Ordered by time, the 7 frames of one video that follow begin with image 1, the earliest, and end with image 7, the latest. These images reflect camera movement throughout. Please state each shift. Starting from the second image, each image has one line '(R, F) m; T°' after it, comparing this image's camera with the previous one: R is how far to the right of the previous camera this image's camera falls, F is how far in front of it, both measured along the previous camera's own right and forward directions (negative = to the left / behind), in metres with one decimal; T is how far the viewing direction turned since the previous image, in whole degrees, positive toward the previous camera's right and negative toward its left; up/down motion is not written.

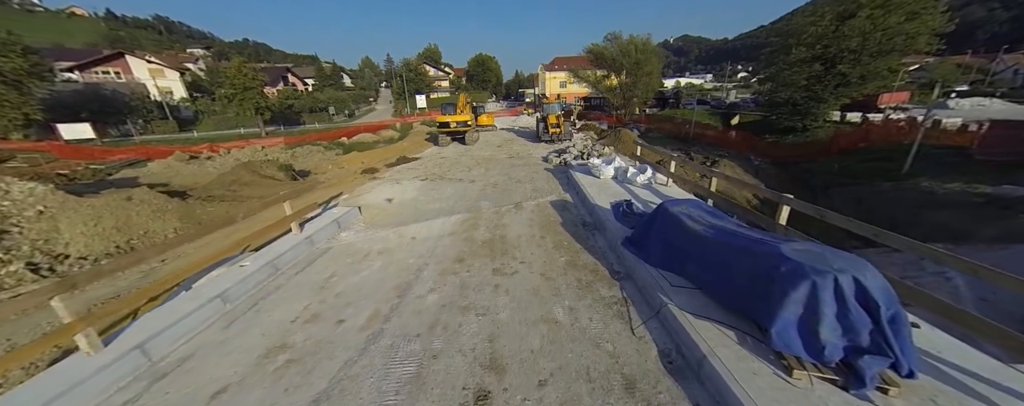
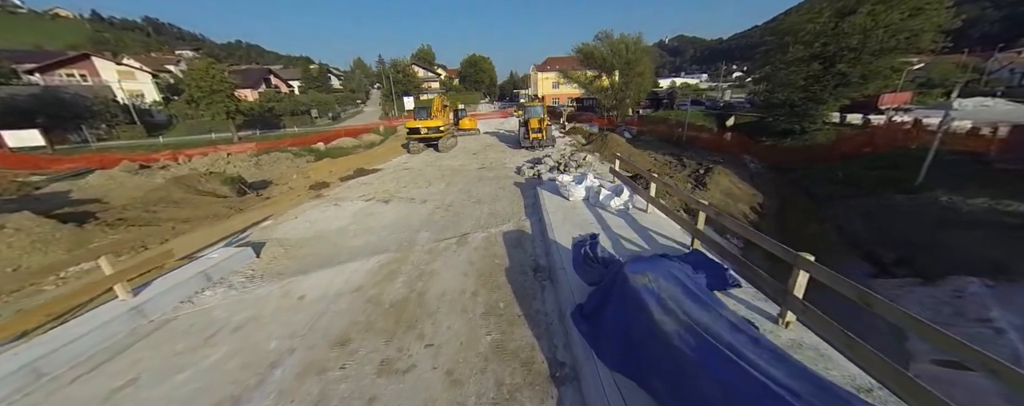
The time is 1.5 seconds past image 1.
(+0.9, +1.1) m; +1°
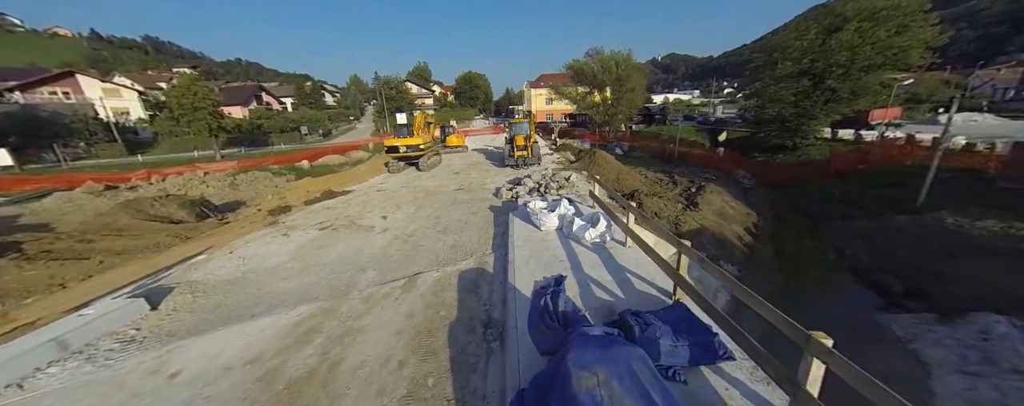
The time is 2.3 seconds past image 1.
(+0.6, +0.6) m; +1°
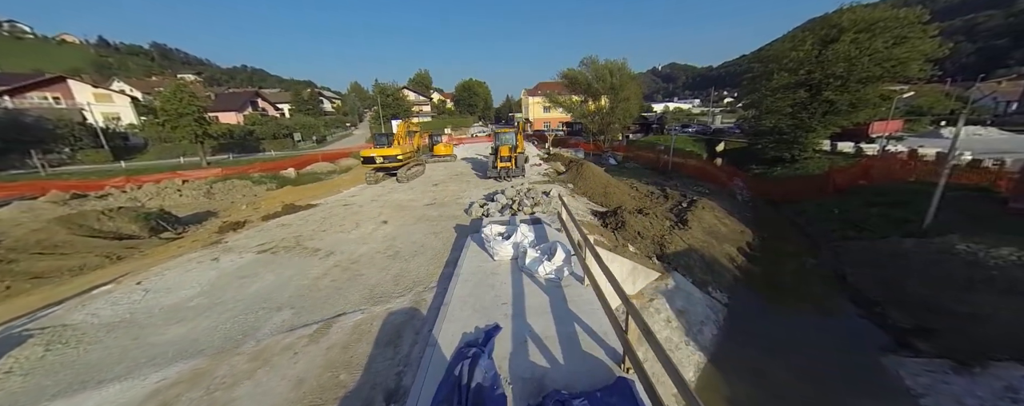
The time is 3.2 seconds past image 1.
(+0.8, +0.6) m; 0°
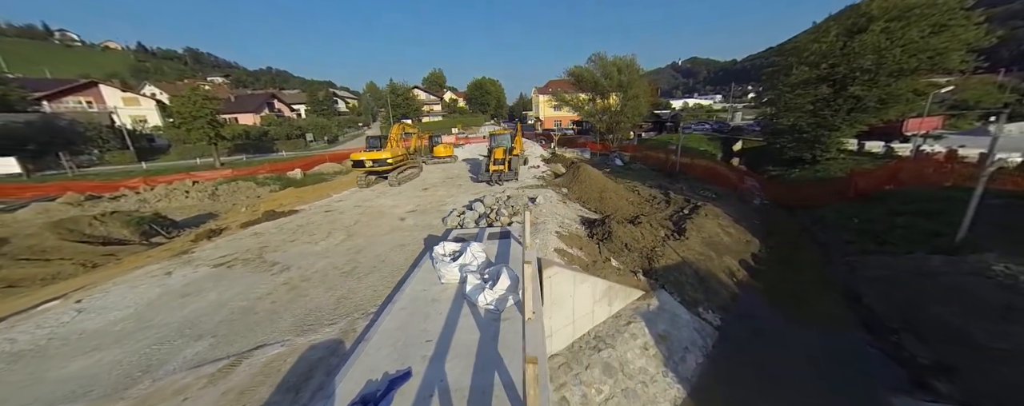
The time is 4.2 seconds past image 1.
(+0.9, +0.4) m; -3°
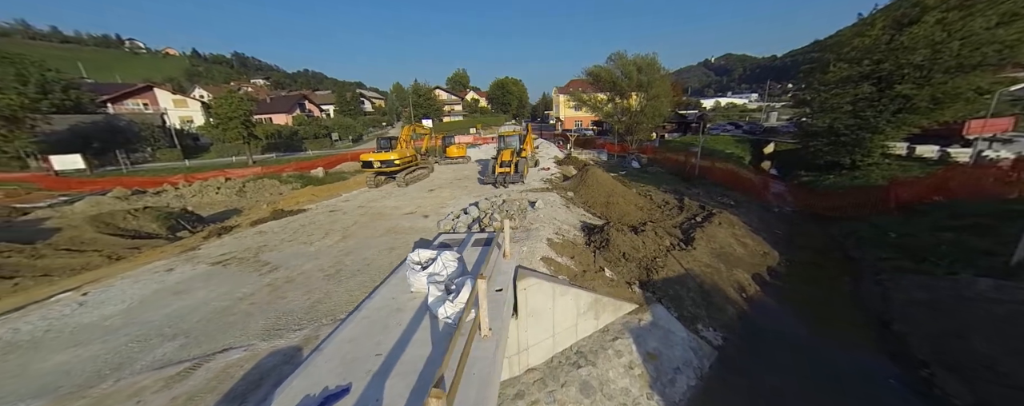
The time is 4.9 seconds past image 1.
(+0.7, +0.2) m; -4°
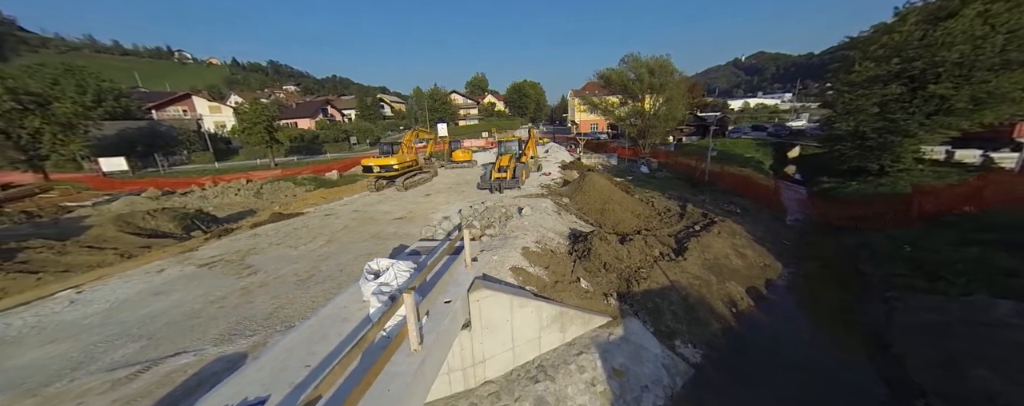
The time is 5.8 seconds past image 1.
(+0.9, +0.1) m; -4°
